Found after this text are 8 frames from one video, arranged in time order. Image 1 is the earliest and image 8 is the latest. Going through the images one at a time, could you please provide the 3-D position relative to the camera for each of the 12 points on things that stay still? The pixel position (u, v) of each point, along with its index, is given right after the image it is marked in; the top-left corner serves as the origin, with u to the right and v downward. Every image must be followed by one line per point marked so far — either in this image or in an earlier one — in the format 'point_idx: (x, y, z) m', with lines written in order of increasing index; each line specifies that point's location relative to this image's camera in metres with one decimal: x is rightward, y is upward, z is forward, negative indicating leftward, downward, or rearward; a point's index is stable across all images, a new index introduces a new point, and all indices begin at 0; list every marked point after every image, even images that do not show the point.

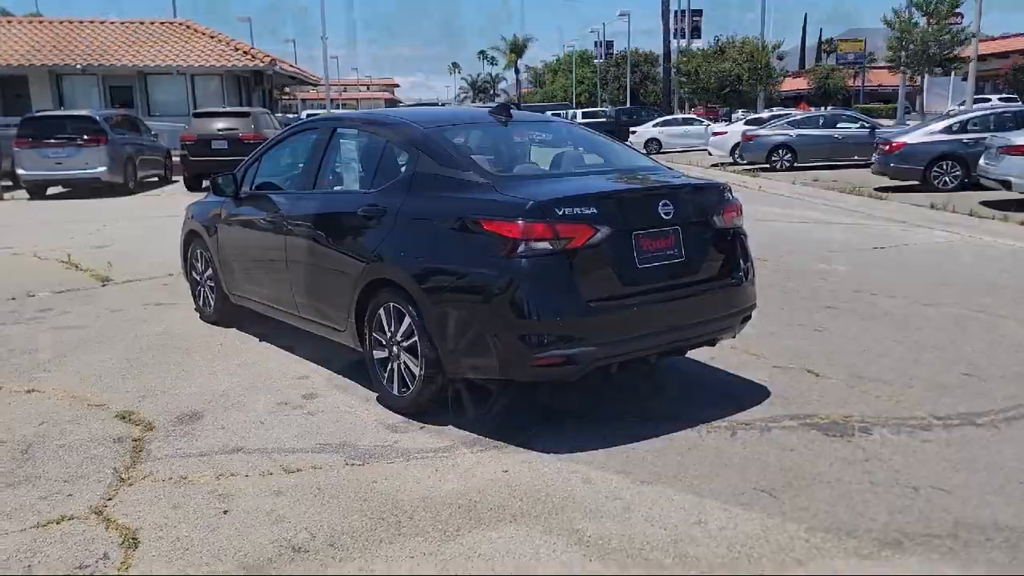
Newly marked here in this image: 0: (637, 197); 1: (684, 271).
0: (+0.6, +0.5, +4.5) m
1: (+0.9, +0.1, +4.7) m
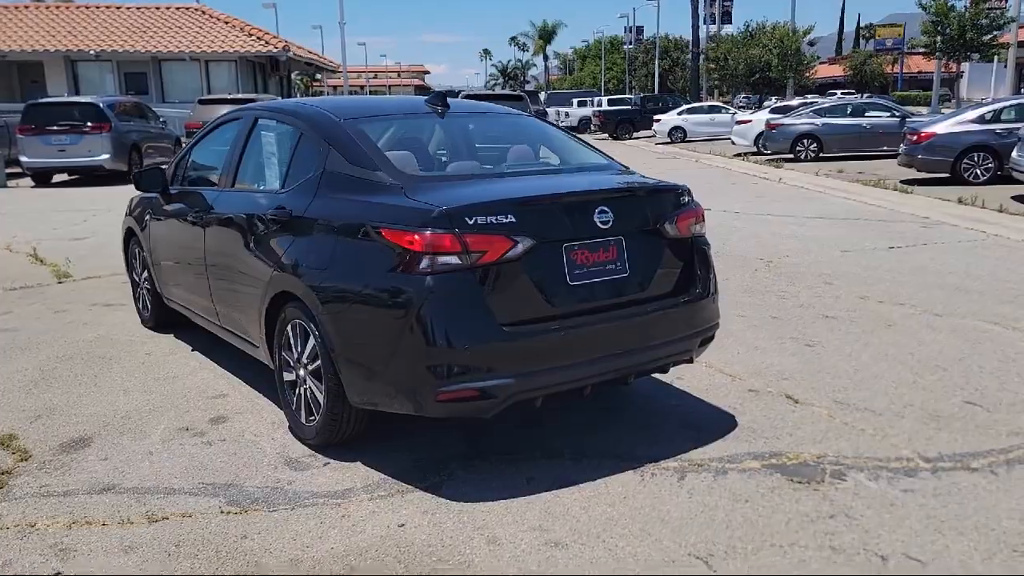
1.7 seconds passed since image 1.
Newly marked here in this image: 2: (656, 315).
0: (+0.2, +0.4, +3.9) m
1: (+0.5, 0.0, +4.0) m
2: (+0.7, -0.1, +4.1) m
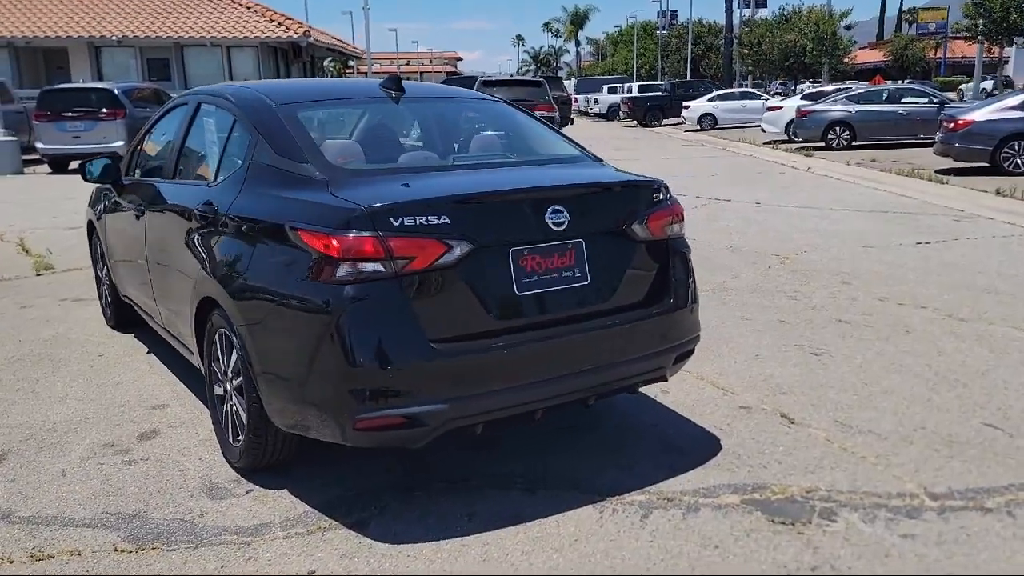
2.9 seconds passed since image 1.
0: (0.0, +0.3, +3.4) m
1: (+0.3, 0.0, +3.5) m
2: (+0.5, -0.2, +3.6) m
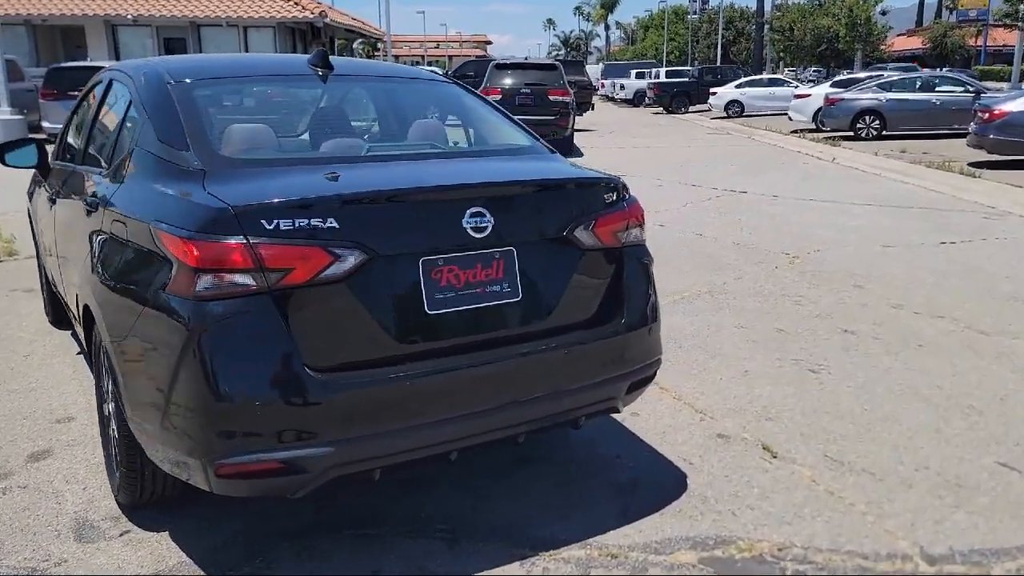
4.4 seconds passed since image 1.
0: (-0.3, +0.3, +2.8) m
1: (0.0, -0.1, +3.0) m
2: (+0.2, -0.2, +3.1) m
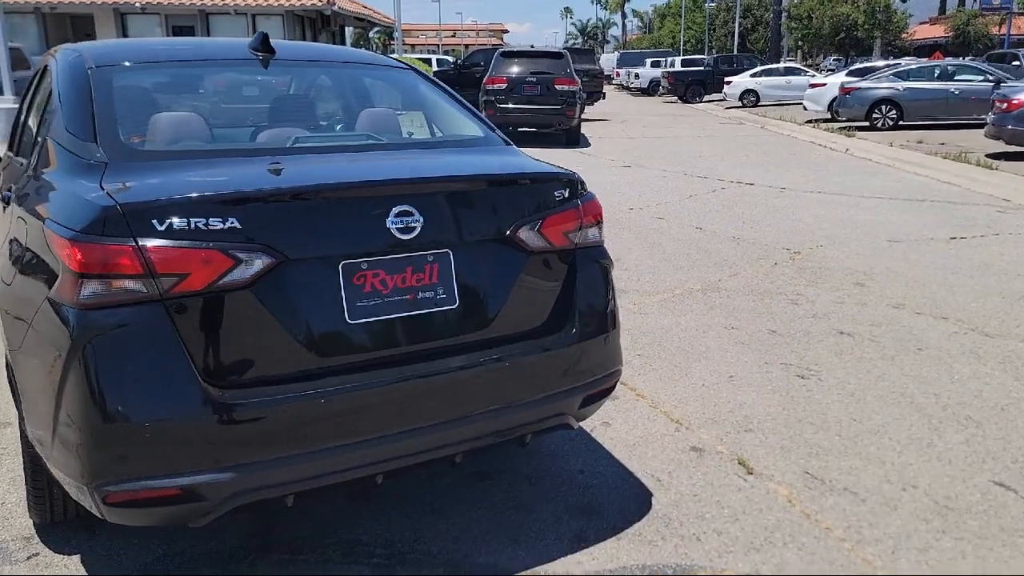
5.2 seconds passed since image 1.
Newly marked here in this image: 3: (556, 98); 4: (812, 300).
0: (-0.5, +0.3, +2.6) m
1: (-0.2, -0.1, +2.7) m
2: (0.0, -0.3, +2.8) m
3: (+0.9, +3.9, +17.8) m
4: (+2.2, -0.1, +6.4) m
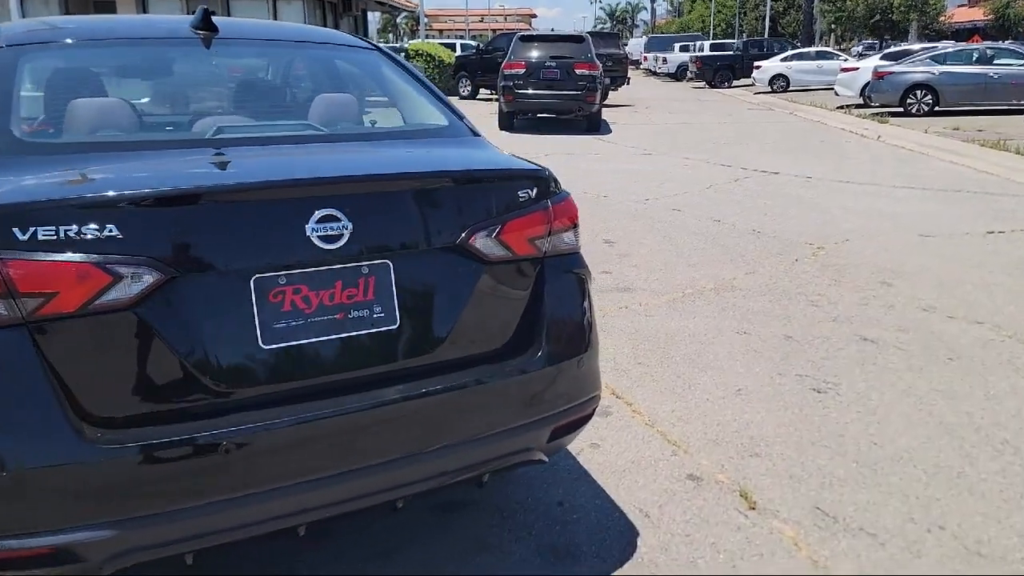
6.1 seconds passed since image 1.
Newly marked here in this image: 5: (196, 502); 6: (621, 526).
0: (-0.6, +0.2, +2.2) m
1: (-0.3, -0.2, +2.3) m
2: (-0.2, -0.3, +2.4) m
3: (+1.3, +4.1, +17.3) m
4: (+2.2, -0.1, +5.9) m
5: (-0.7, -0.5, +2.1) m
6: (+0.4, -0.9, +3.1) m
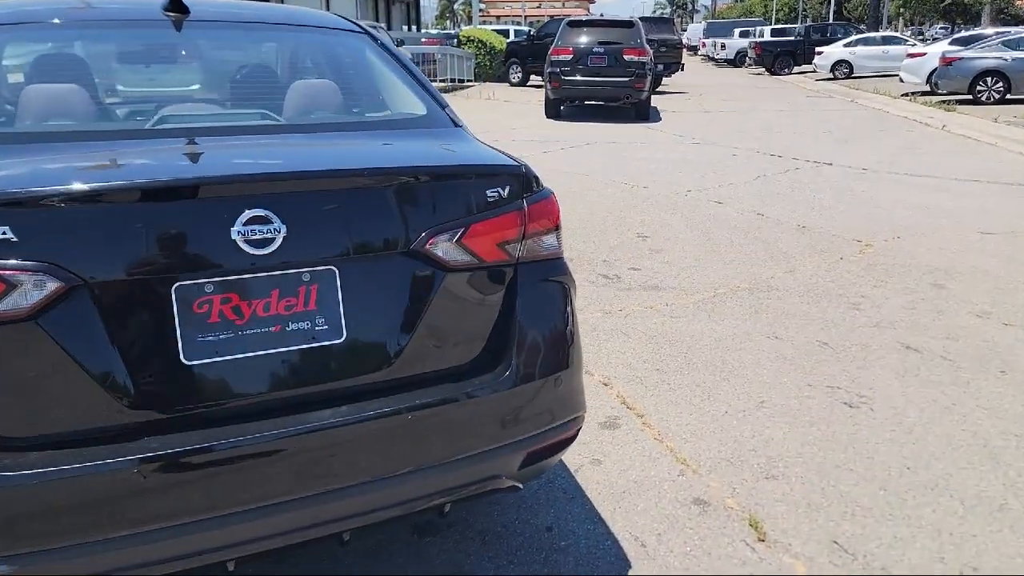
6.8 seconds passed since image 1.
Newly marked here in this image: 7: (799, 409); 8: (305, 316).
0: (-0.8, +0.2, +1.9) m
1: (-0.4, -0.2, +2.1) m
2: (-0.3, -0.3, +2.1) m
3: (+2.2, +4.3, +16.8) m
4: (+2.4, -0.1, +5.5) m
5: (-0.9, -0.5, +1.9) m
6: (+0.3, -0.9, +2.8) m
7: (+1.3, -0.6, +3.9) m
8: (-0.5, -0.1, +2.1) m
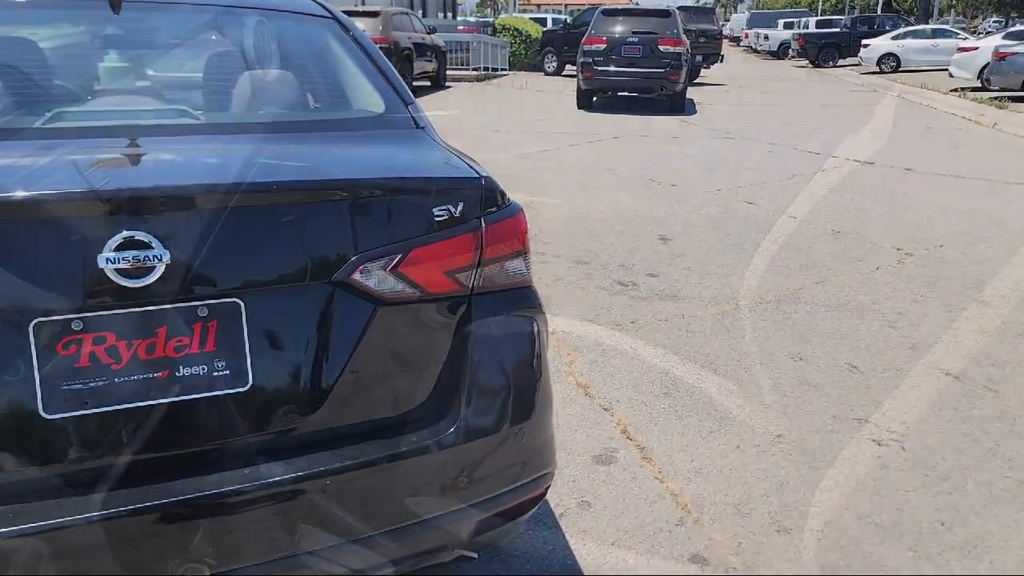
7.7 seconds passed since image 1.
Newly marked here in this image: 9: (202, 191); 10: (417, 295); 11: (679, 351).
0: (-0.9, +0.1, +1.6) m
1: (-0.6, -0.3, +1.7) m
2: (-0.4, -0.4, +1.8) m
3: (+2.8, +4.3, +16.3) m
4: (+2.4, -0.2, +5.0) m
5: (-1.0, -0.6, +1.5) m
6: (+0.2, -1.0, +2.4) m
7: (+1.3, -0.7, +3.5) m
8: (-0.6, -0.1, +1.7) m
9: (-0.6, +0.2, +1.7) m
10: (-0.2, 0.0, +1.9) m
11: (+0.9, -0.3, +4.5) m
